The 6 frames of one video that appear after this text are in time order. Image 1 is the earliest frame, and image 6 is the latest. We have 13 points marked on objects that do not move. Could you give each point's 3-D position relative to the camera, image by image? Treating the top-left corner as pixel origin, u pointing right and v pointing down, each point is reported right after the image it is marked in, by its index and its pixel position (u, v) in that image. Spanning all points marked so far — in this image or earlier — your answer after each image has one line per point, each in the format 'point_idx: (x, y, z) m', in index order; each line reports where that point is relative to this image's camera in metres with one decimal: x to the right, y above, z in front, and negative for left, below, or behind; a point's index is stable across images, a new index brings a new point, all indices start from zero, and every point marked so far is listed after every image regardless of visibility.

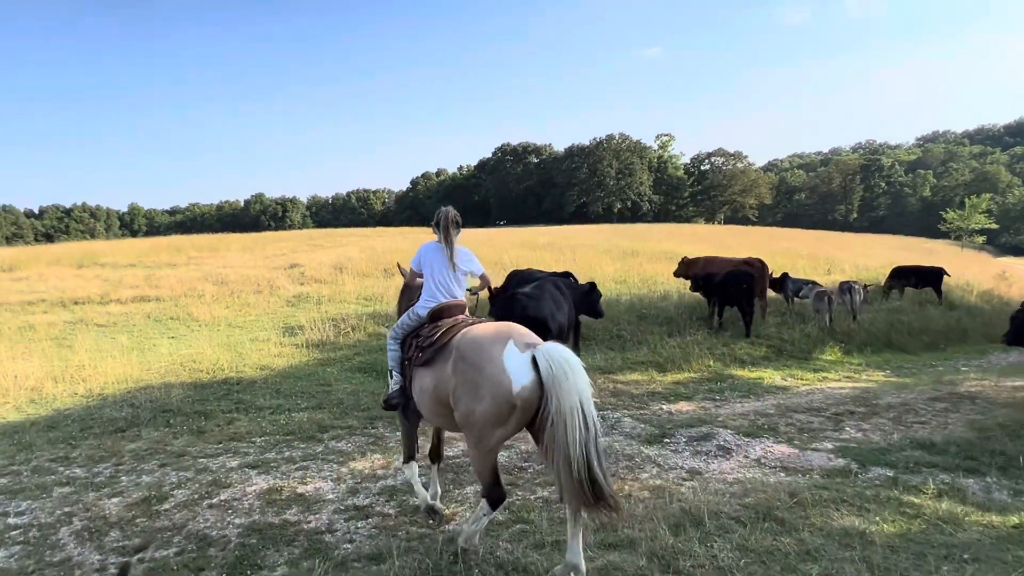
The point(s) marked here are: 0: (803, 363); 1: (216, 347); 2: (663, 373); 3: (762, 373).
0: (+4.2, -1.1, +9.6) m
1: (-4.1, -0.8, +9.1) m
2: (+1.9, -1.1, +8.5) m
3: (+3.3, -1.1, +8.8) m
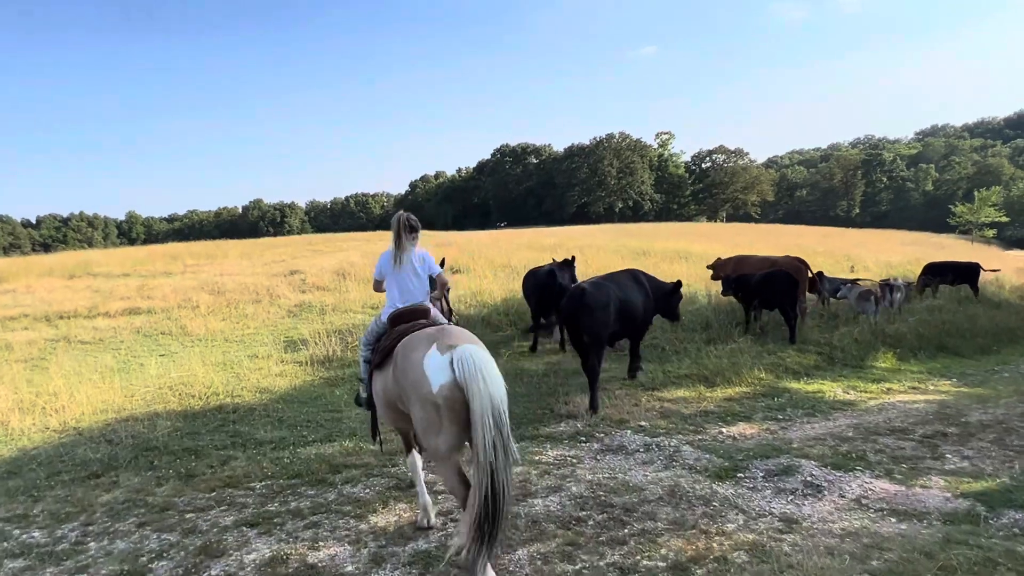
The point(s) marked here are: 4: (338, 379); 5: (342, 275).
0: (+4.5, -1.1, +8.7) m
1: (-3.7, -1.0, +8.2) m
2: (+2.3, -1.1, +7.6) m
3: (+3.6, -1.2, +7.9) m
4: (-2.0, -1.1, +7.8) m
5: (-4.8, +0.4, +18.8) m
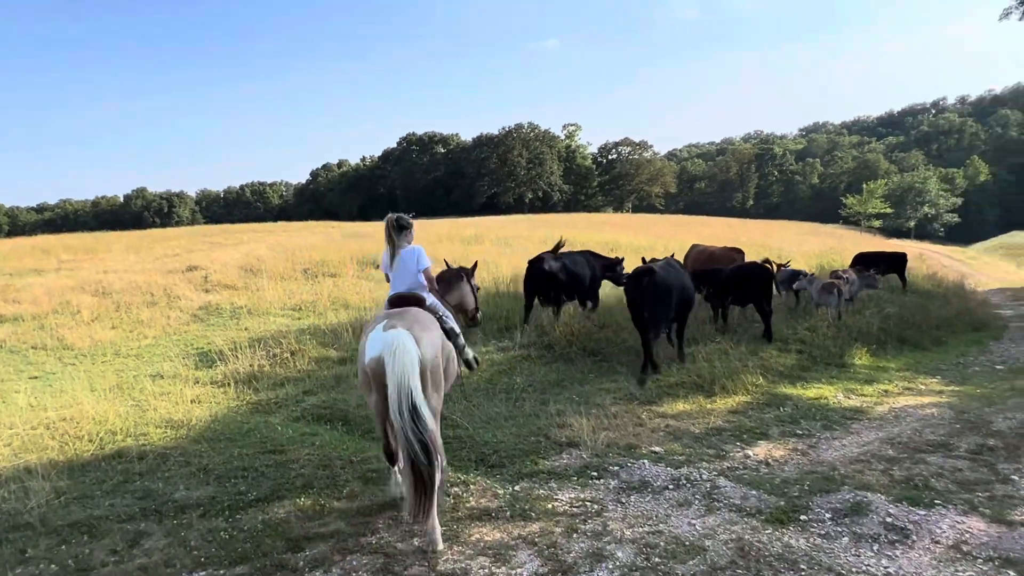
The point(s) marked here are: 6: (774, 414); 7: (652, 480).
0: (+4.1, -1.0, +8.2) m
1: (-4.0, -1.0, +6.5) m
2: (+2.0, -1.1, +6.7) m
3: (+3.3, -1.1, +7.3) m
4: (-2.3, -1.1, +6.4) m
5: (-6.6, +0.4, +16.8) m
6: (+2.5, -1.2, +6.4) m
7: (+1.0, -1.4, +4.8) m
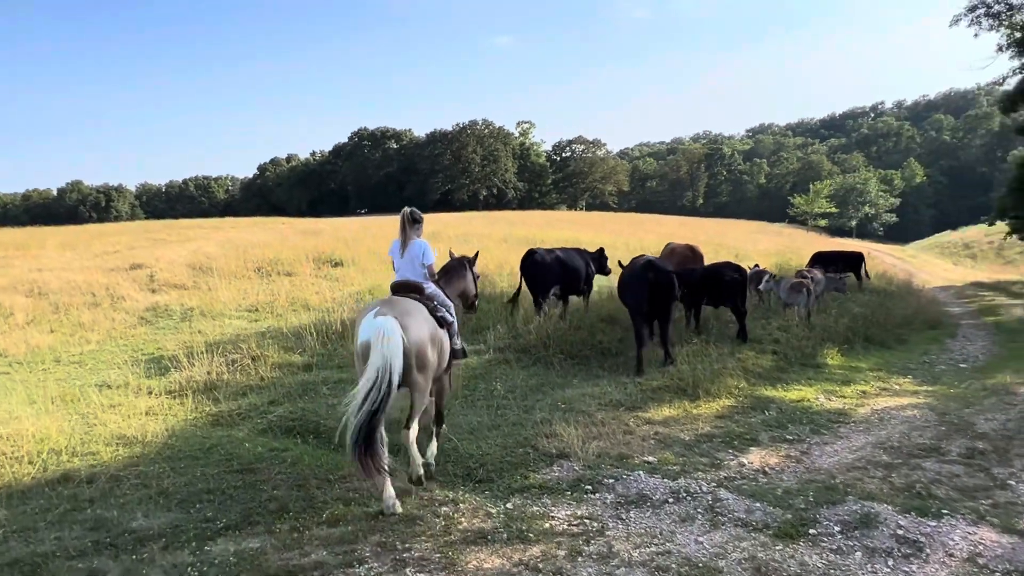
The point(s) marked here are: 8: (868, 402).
0: (+3.8, -1.0, +8.2) m
1: (-4.2, -1.0, +5.9) m
2: (+1.8, -1.1, +6.6) m
3: (+3.1, -1.1, +7.2) m
4: (-2.5, -1.1, +5.9) m
5: (-7.5, +0.5, +16.0) m
6: (+2.3, -1.2, +6.3) m
7: (+0.9, -1.4, +4.6) m
8: (+3.7, -1.2, +7.0) m
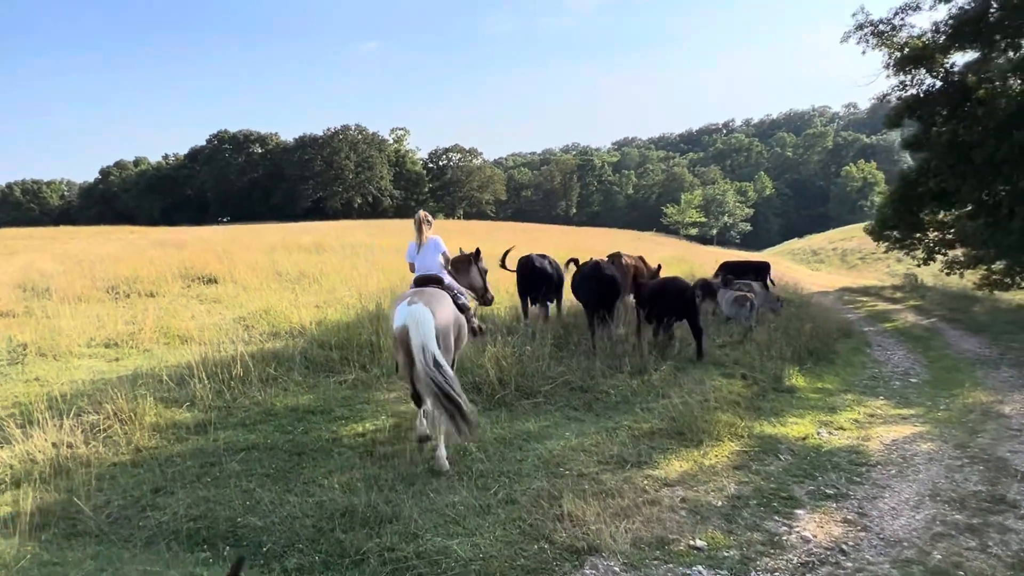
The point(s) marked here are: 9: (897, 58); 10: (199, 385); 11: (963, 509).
0: (+3.2, -1.2, +7.5) m
1: (-4.2, -1.3, +3.8) m
2: (+1.6, -1.3, +5.5) m
3: (+2.7, -1.3, +6.4) m
4: (-2.5, -1.4, +4.1) m
5: (-9.4, -0.1, +13.1) m
6: (+2.1, -1.4, +5.3) m
7: (+1.1, -1.6, +3.4) m
8: (+3.4, -1.4, +6.3) m
9: (+10.0, +6.0, +17.3) m
10: (-3.0, -0.9, +6.4) m
11: (+3.0, -1.5, +4.4) m
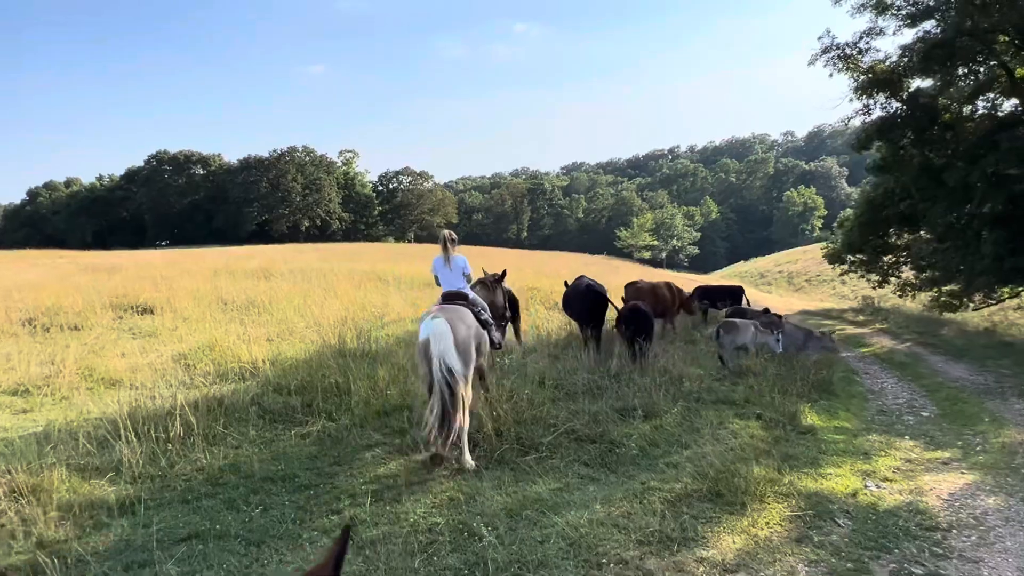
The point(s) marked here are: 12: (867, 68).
0: (+3.1, -1.5, +6.7) m
1: (-4.0, -1.6, +2.4) m
2: (+1.7, -1.6, +4.6) m
3: (+2.7, -1.6, +5.5) m
4: (-2.3, -1.6, +2.9) m
5: (-9.9, -0.6, +11.4) m
6: (+2.2, -1.7, +4.5) m
7: (+1.3, -1.8, +2.5) m
8: (+3.4, -1.6, +5.5) m
9: (+9.1, +5.4, +17.3) m
10: (-3.0, -1.2, +5.2) m
11: (+3.1, -1.7, +3.7) m
12: (+9.3, +5.7, +17.5) m
